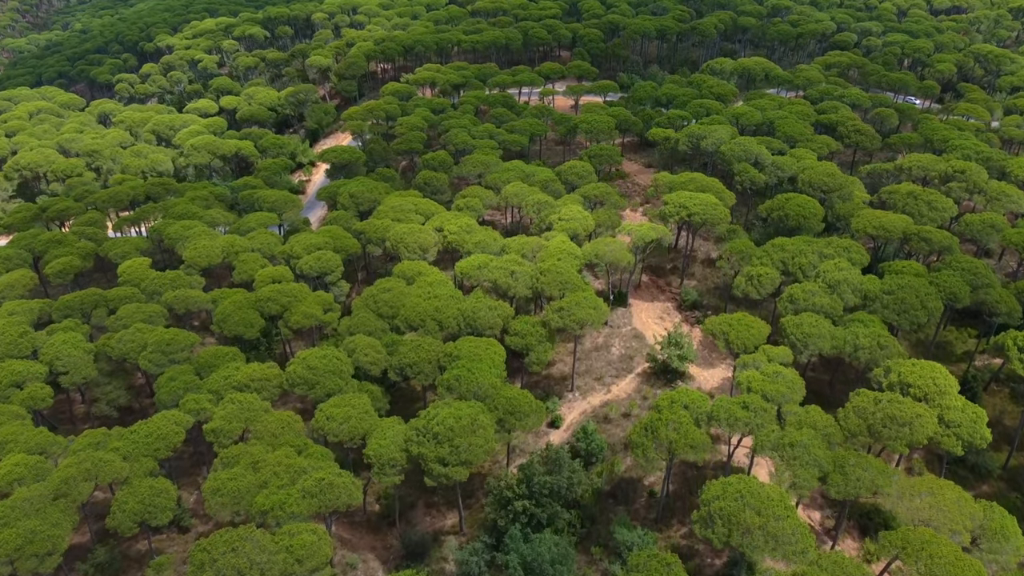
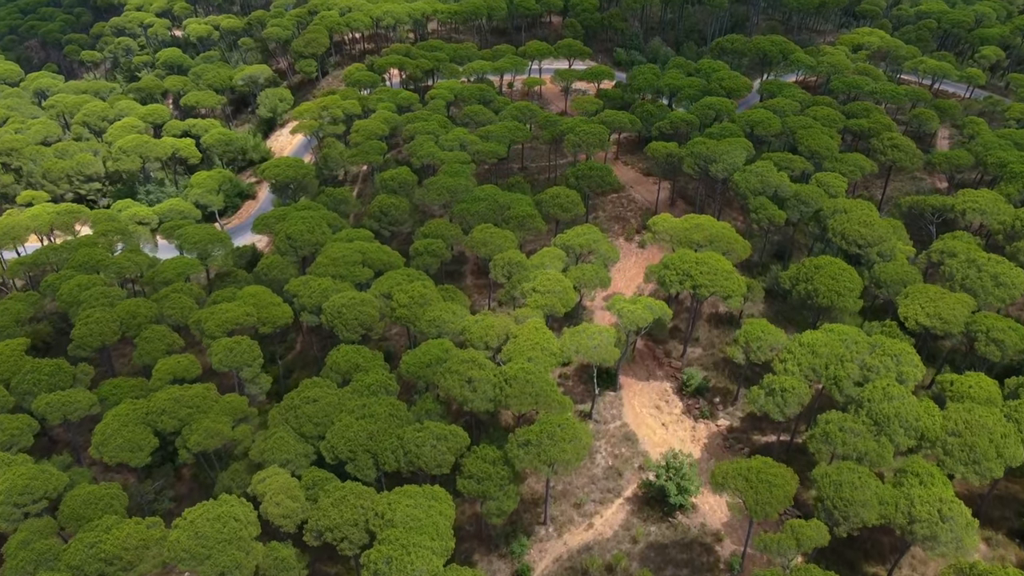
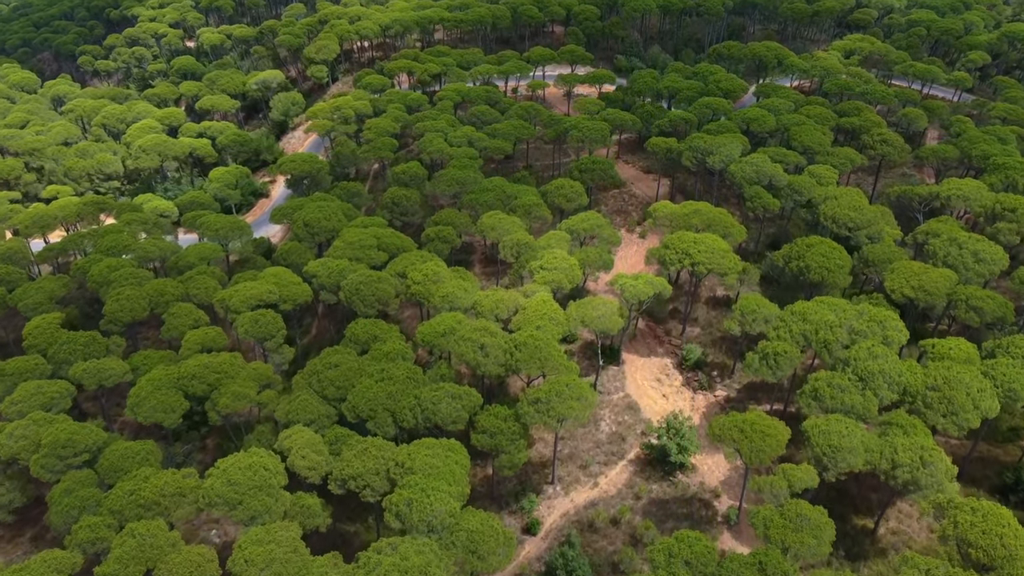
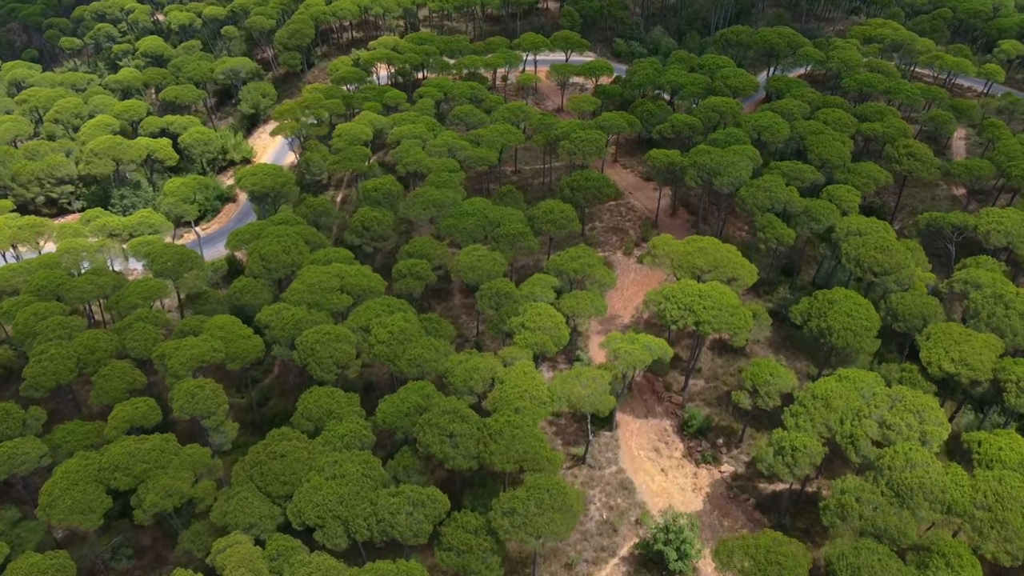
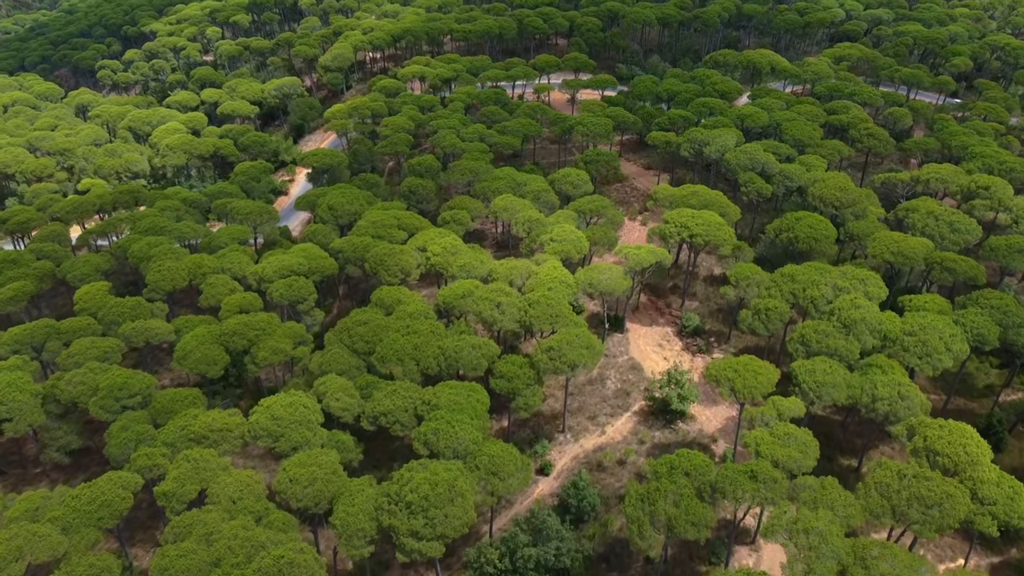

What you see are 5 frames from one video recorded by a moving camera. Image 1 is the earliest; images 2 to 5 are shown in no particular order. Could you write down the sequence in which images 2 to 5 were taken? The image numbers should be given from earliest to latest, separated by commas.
5, 3, 2, 4
